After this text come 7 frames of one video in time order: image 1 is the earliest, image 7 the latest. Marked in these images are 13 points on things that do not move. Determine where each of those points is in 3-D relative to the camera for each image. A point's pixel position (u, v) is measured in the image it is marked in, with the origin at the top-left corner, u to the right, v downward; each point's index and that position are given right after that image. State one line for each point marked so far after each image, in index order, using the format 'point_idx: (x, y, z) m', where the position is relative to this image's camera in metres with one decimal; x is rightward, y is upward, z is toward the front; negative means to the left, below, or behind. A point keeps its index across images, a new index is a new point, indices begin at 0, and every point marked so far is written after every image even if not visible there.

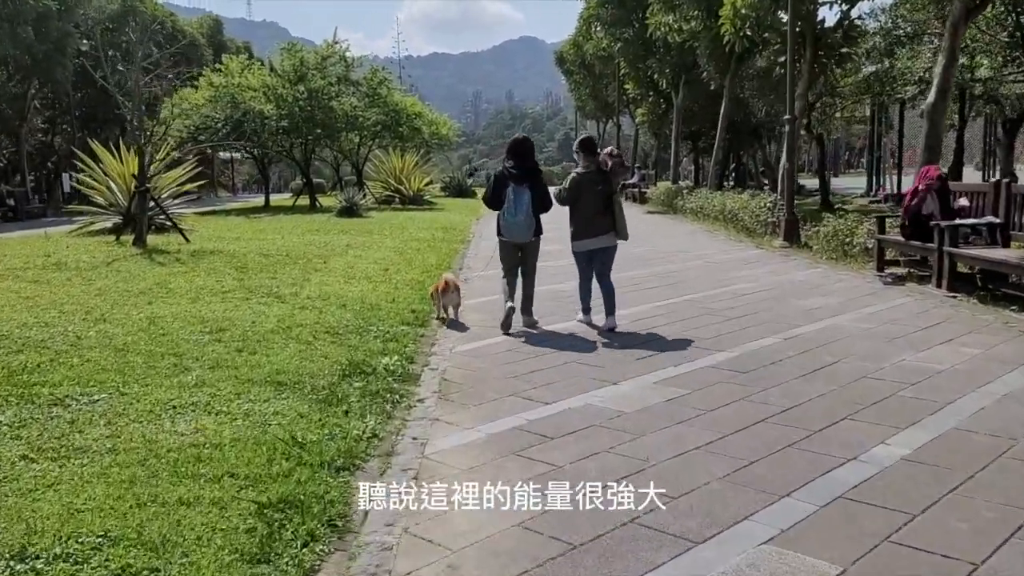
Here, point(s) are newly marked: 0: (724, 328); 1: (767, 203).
0: (+2.1, -0.4, +7.3) m
1: (+5.5, +1.9, +16.5) m
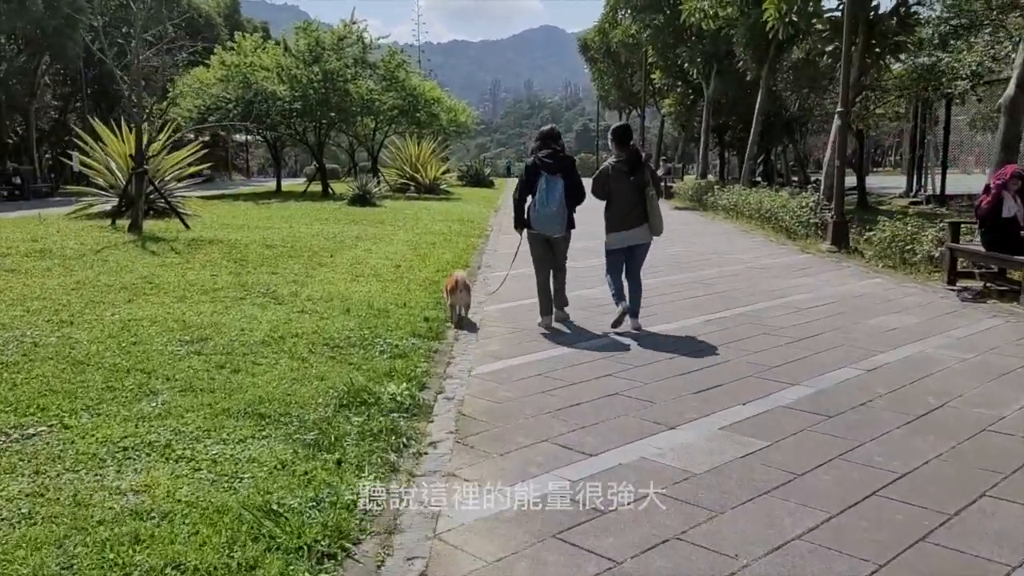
0: (+2.3, -0.5, +6.2) m
1: (+6.0, +1.7, +15.3) m
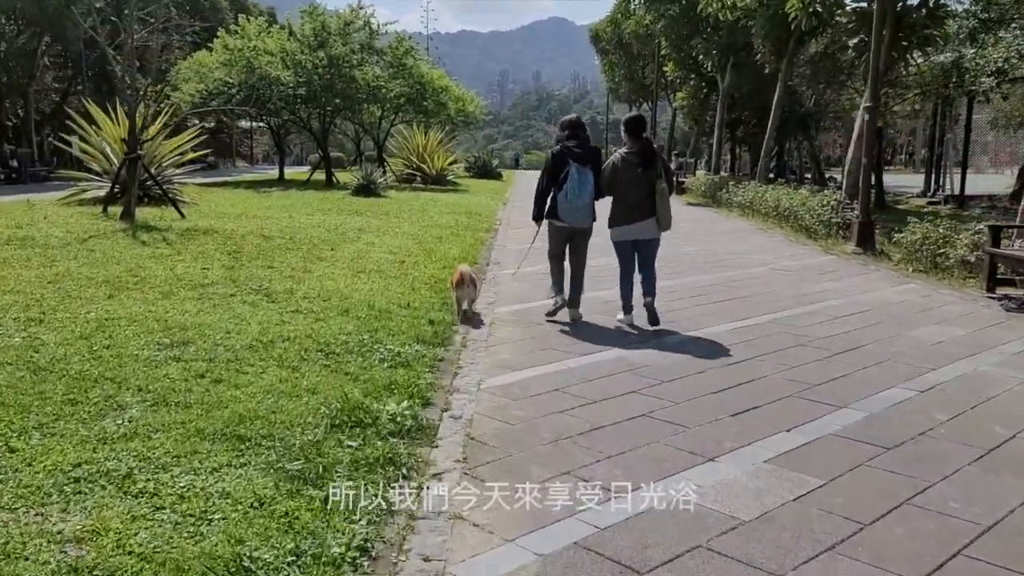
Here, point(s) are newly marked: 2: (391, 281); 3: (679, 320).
0: (+2.4, -0.6, +5.7) m
1: (+6.2, +1.7, +14.7) m
2: (-1.4, +0.1, +8.7) m
3: (+1.7, -0.3, +7.6) m
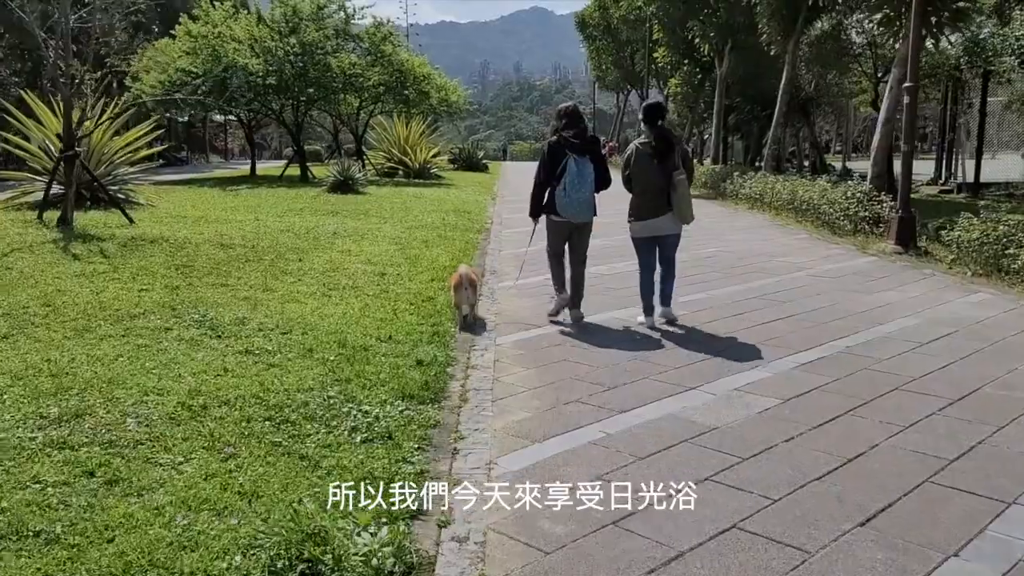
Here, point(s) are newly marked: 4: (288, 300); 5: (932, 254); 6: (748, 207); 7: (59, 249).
0: (+2.5, -0.8, +4.2) m
1: (+6.0, +1.7, +13.3) m
2: (-1.4, -0.1, +7.2) m
3: (+1.7, -0.4, +6.1) m
4: (-2.1, -0.1, +7.3) m
5: (+5.8, +0.5, +10.5) m
6: (+5.5, +1.9, +17.7) m
7: (-5.5, +0.5, +9.2) m
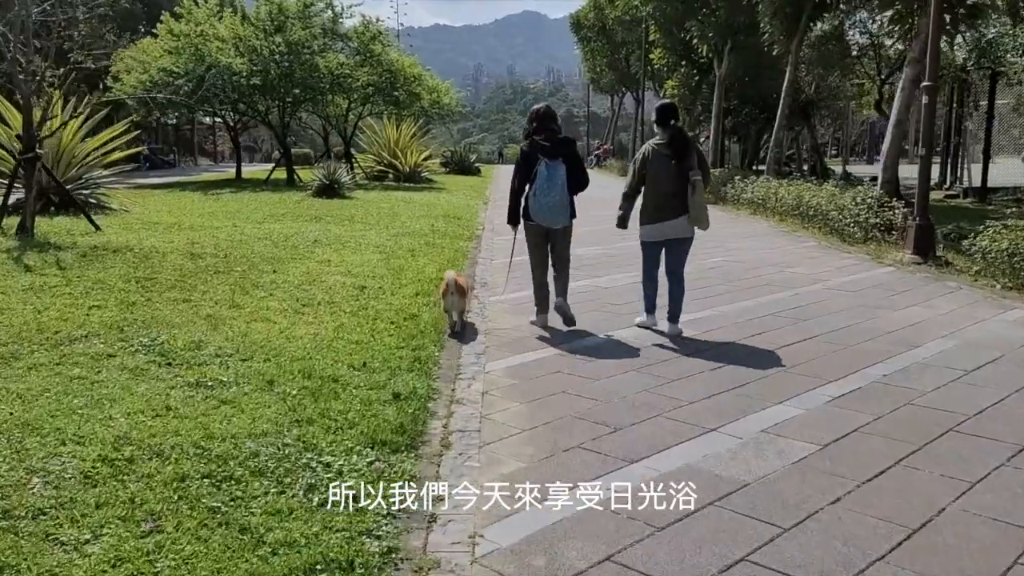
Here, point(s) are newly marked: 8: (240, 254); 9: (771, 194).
0: (+2.4, -0.9, +3.5) m
1: (+5.9, +1.5, +12.6) m
2: (-1.4, -0.3, +6.5) m
3: (+1.7, -0.6, +5.4) m
4: (-2.2, -0.3, +6.6) m
5: (+5.7, +0.3, +9.8) m
6: (+5.3, +1.7, +17.0) m
7: (-5.6, +0.3, +8.5) m
8: (-3.5, +0.4, +9.7) m
9: (+5.5, +2.0, +16.0) m
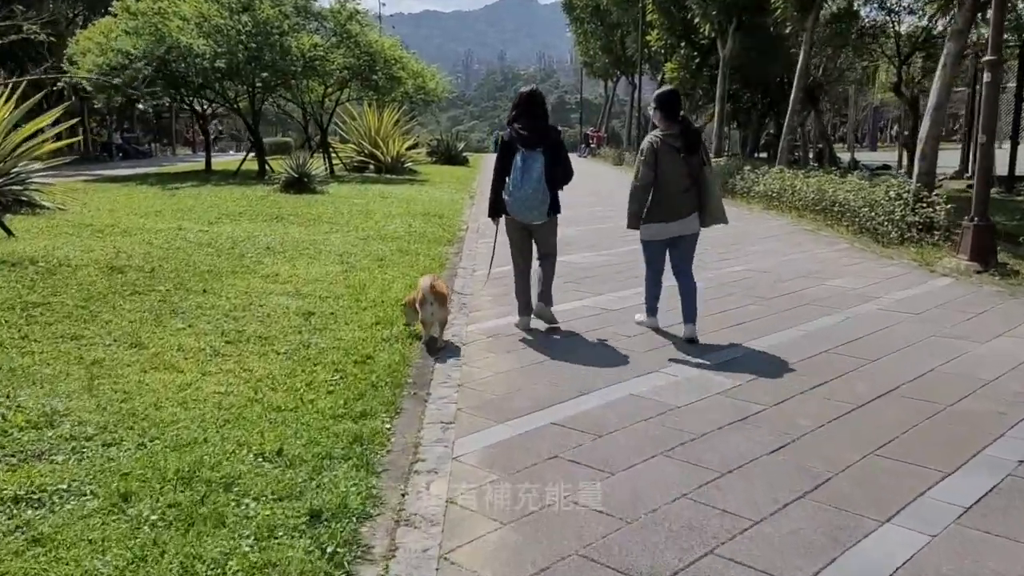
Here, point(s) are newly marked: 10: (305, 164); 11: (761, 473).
0: (+2.4, -1.2, +2.0) m
1: (+5.7, +1.4, +11.1) m
2: (-1.6, -0.5, +4.9) m
3: (+1.6, -0.8, +3.9) m
4: (-2.3, -0.5, +5.0) m
5: (+5.5, +0.2, +8.3) m
6: (+5.1, +1.7, +15.5) m
7: (-5.7, +0.1, +6.8) m
8: (-3.6, +0.2, +8.1) m
9: (+5.2, +1.9, +14.5) m
10: (-4.4, +2.7, +16.4) m
11: (+1.2, -0.9, +3.6) m
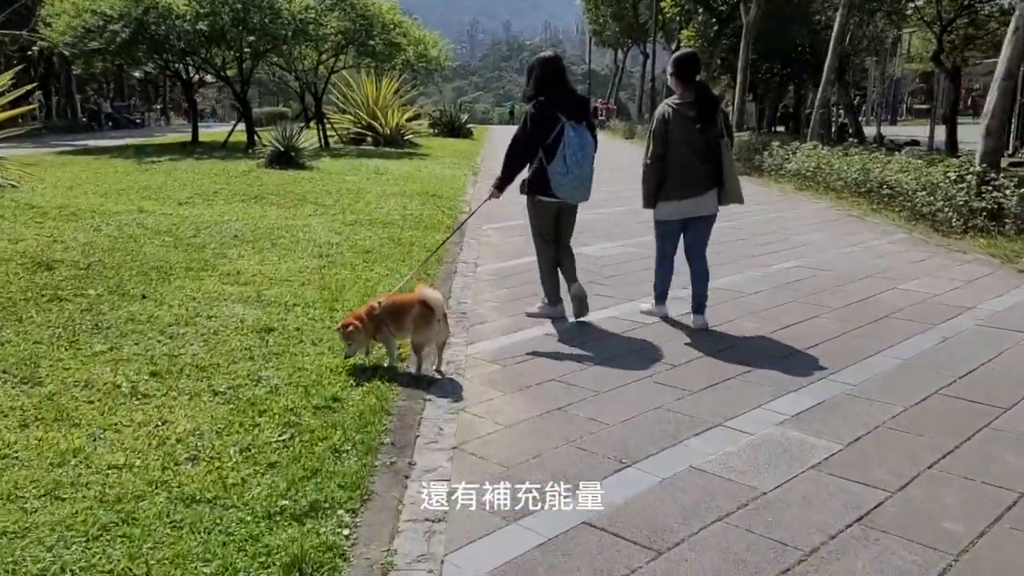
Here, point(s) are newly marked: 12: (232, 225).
0: (+2.4, -1.4, +0.7) m
1: (+5.8, +1.5, +9.7) m
2: (-1.5, -0.6, +3.6) m
3: (+1.6, -1.0, +2.6) m
4: (-2.3, -0.6, +3.7) m
5: (+5.6, +0.1, +6.9) m
6: (+5.2, +1.9, +14.0) m
7: (-5.6, +0.1, +5.5) m
8: (-3.5, +0.2, +6.7) m
9: (+5.4, +2.1, +13.0) m
10: (-4.3, +3.0, +15.0) m
11: (+1.2, -1.1, +2.3) m
12: (-3.2, +0.7, +8.7) m
